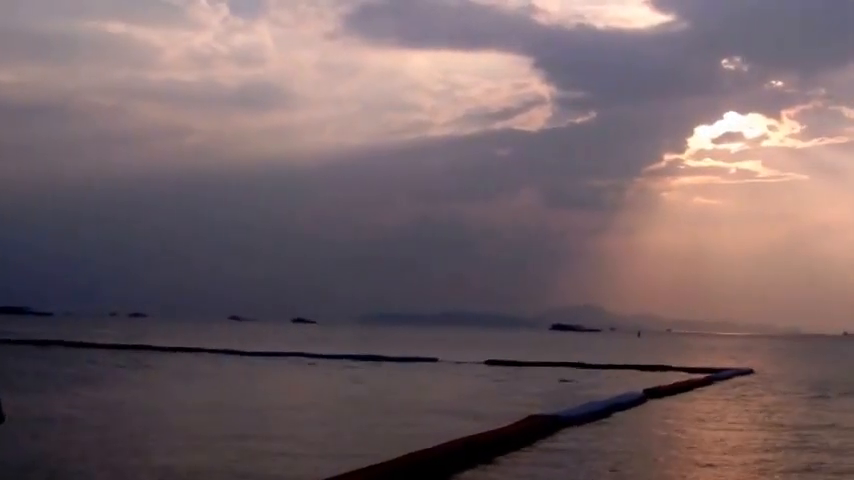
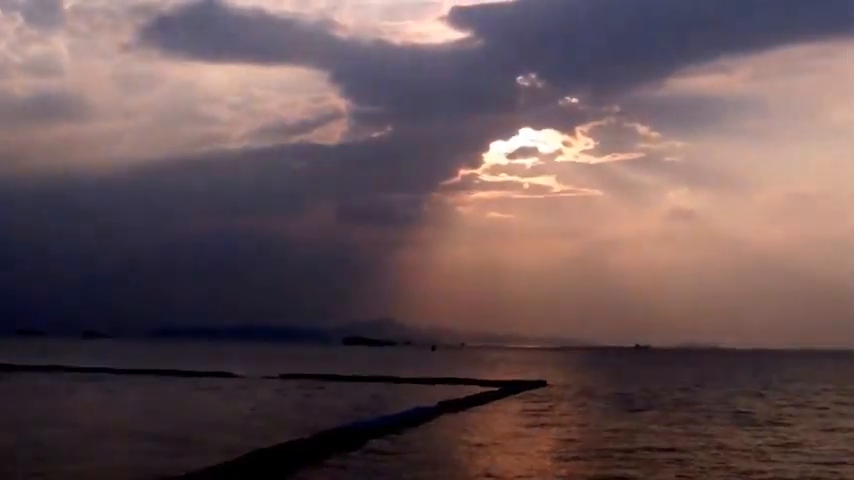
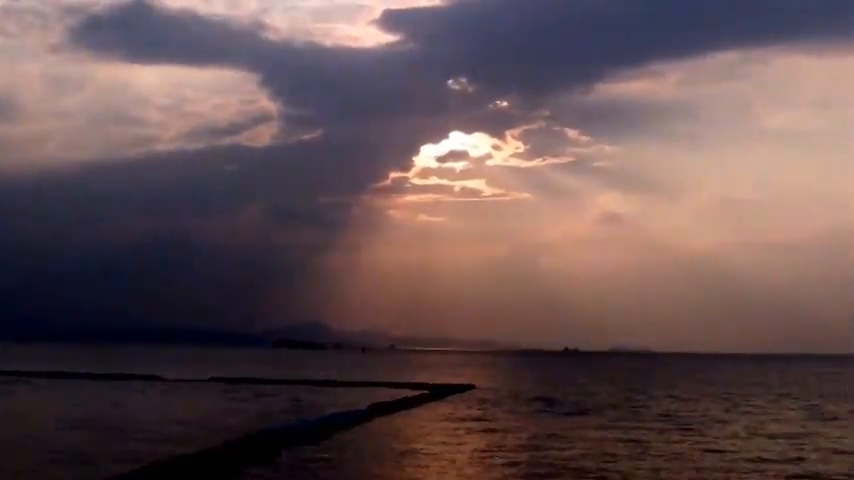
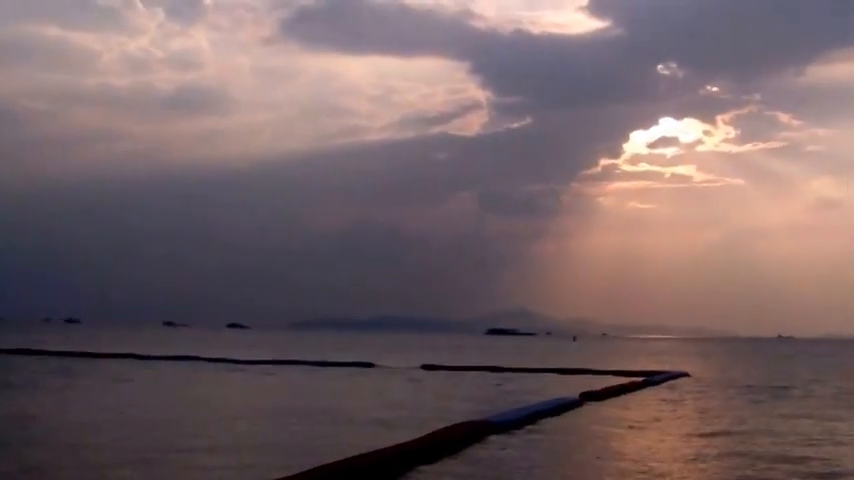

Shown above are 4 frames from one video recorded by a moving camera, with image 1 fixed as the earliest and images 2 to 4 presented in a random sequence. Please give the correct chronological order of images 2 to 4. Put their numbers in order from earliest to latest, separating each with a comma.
4, 2, 3
